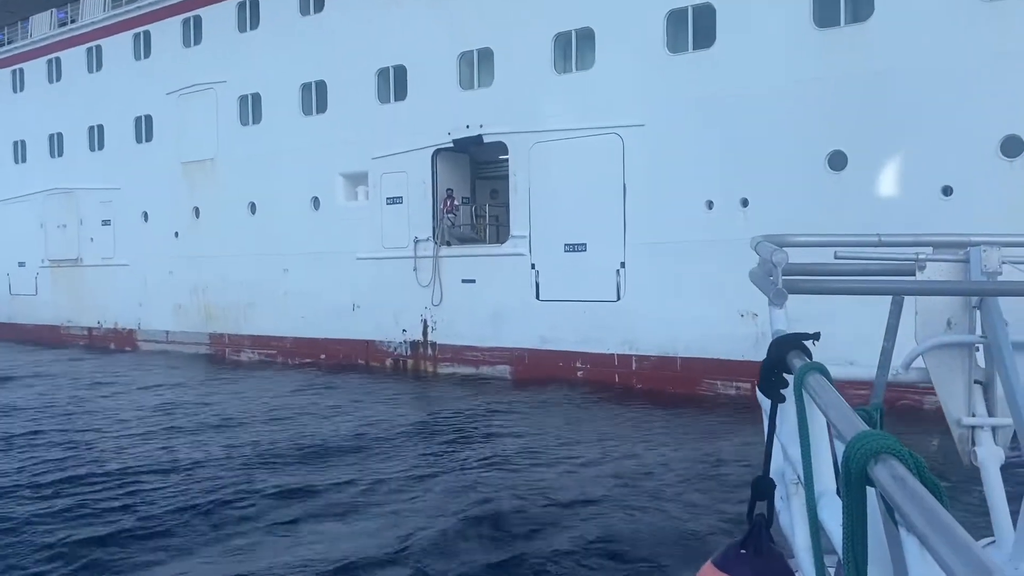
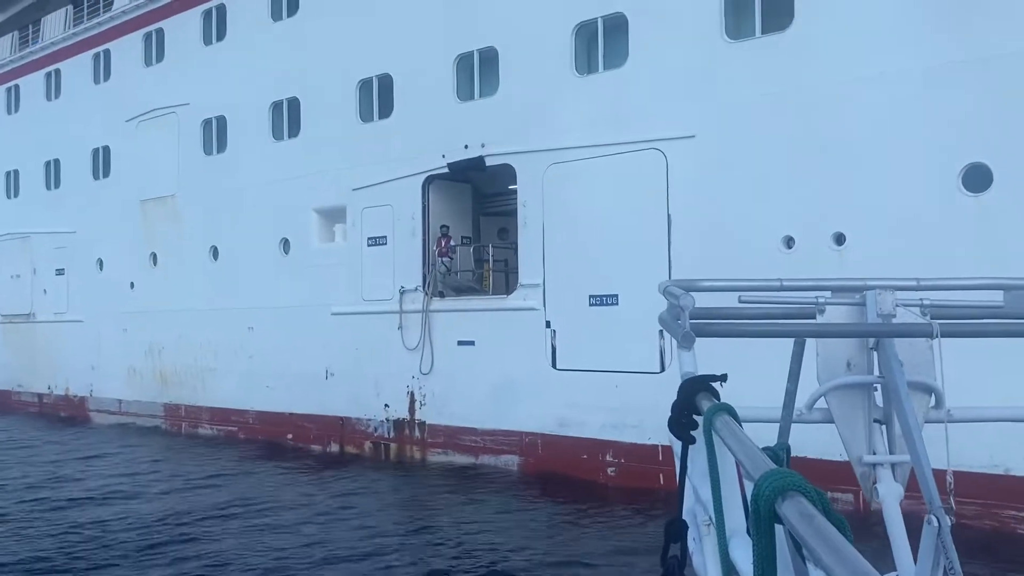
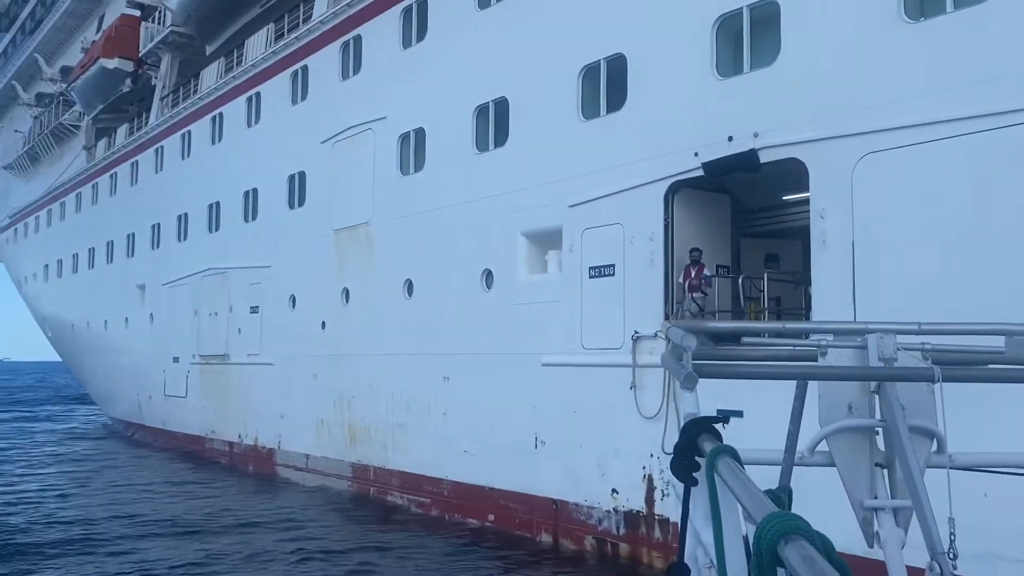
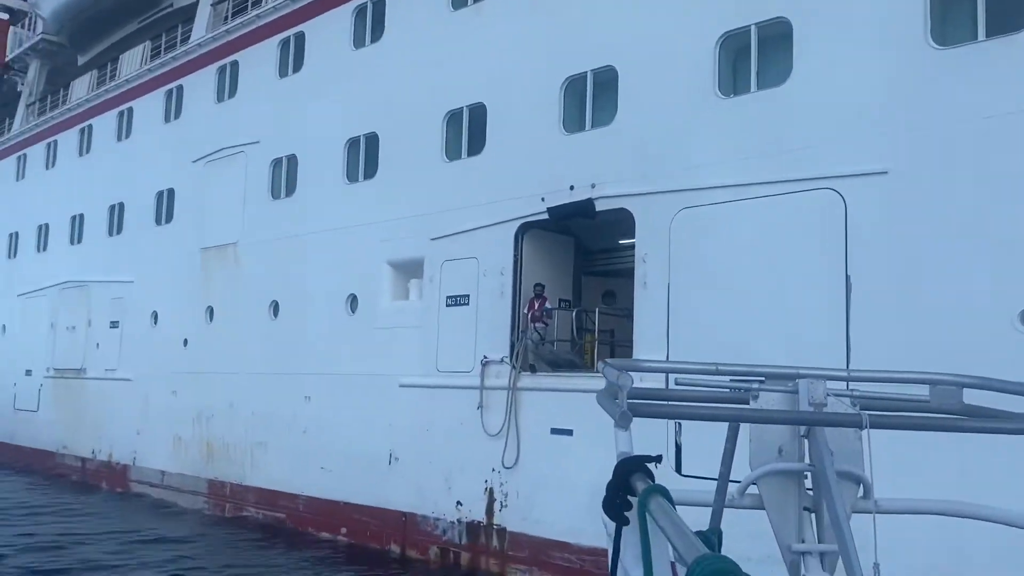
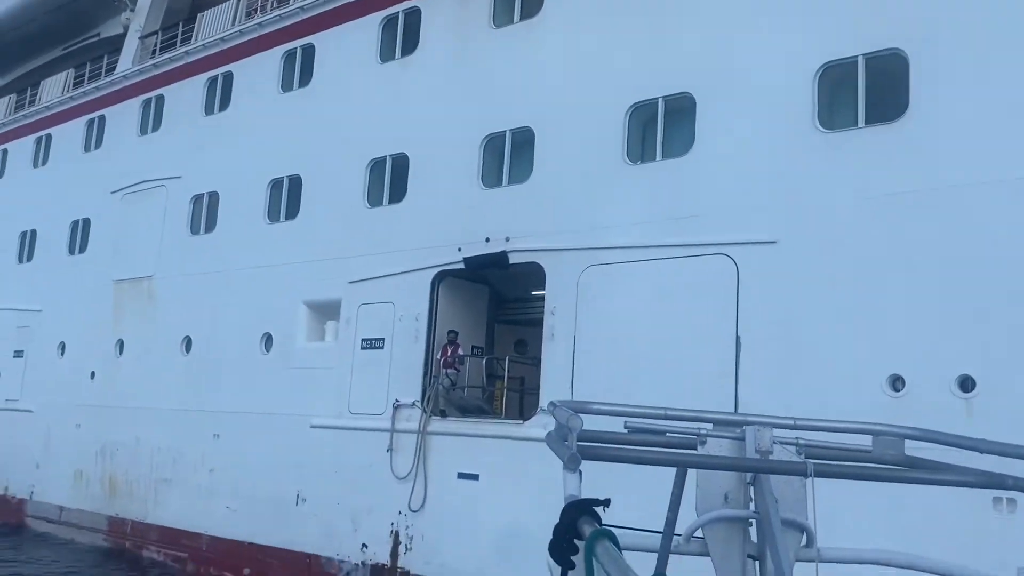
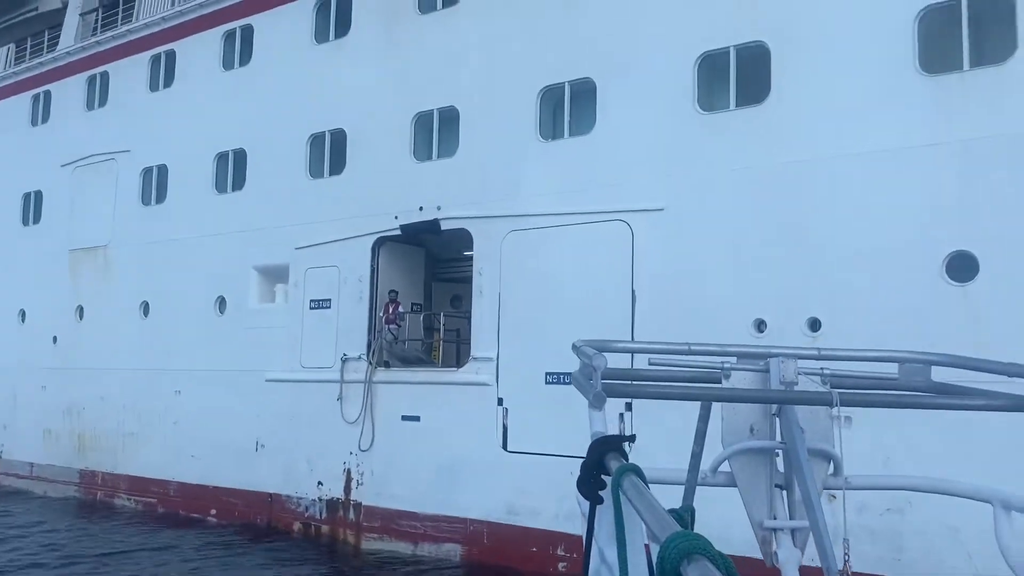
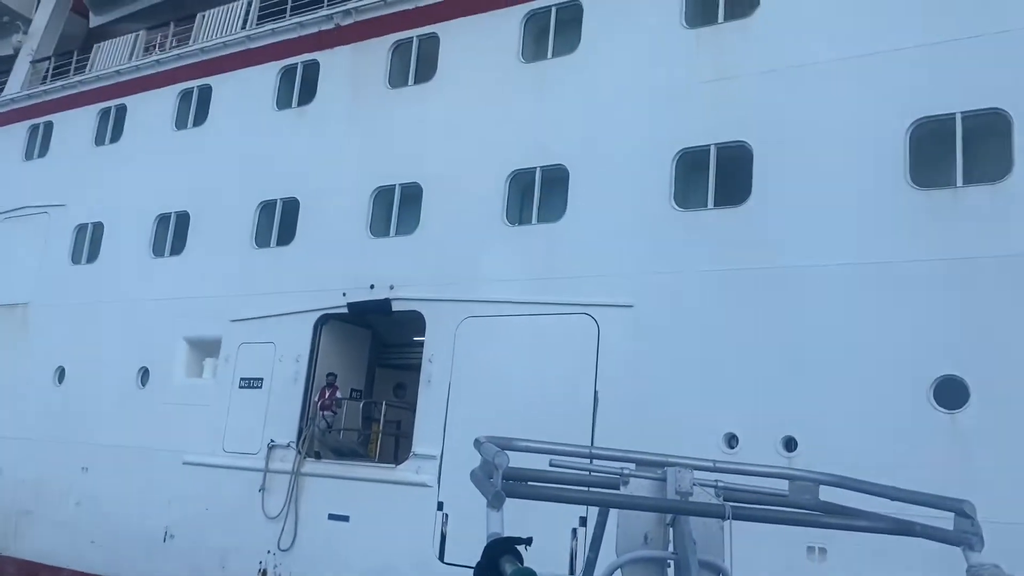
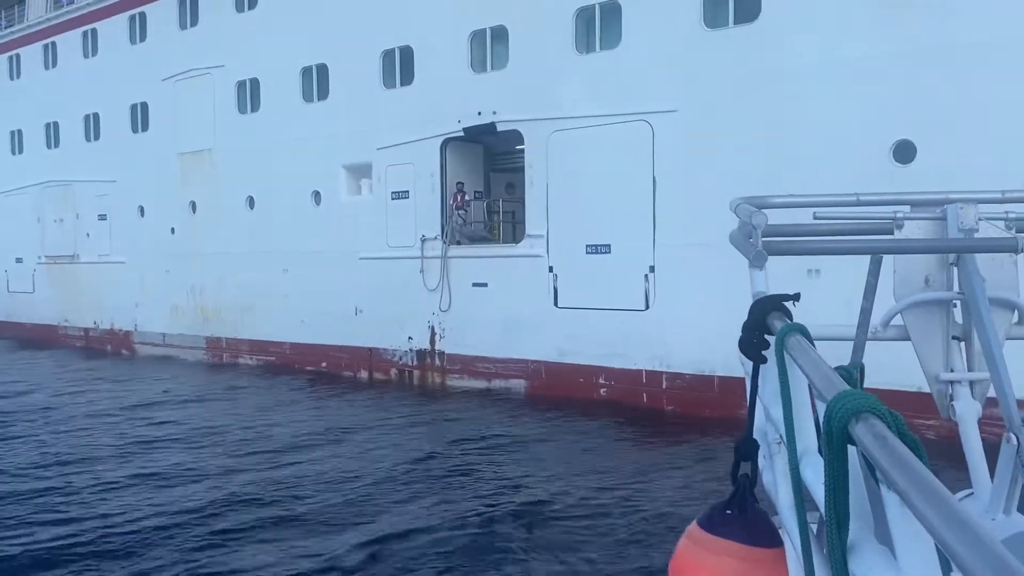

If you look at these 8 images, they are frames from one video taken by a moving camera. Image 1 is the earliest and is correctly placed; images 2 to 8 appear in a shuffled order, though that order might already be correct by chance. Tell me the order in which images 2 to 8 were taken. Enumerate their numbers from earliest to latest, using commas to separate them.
8, 2, 6, 7, 5, 4, 3
